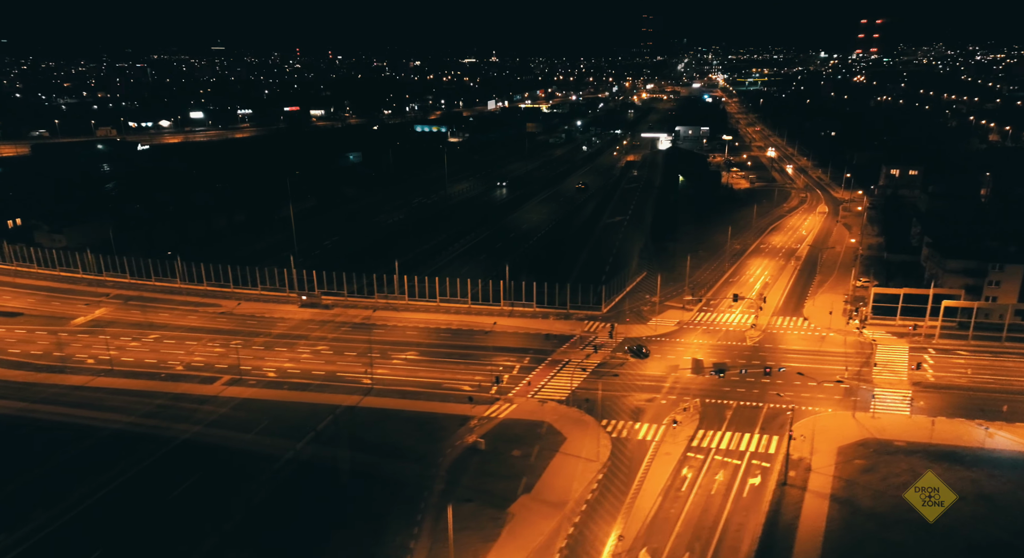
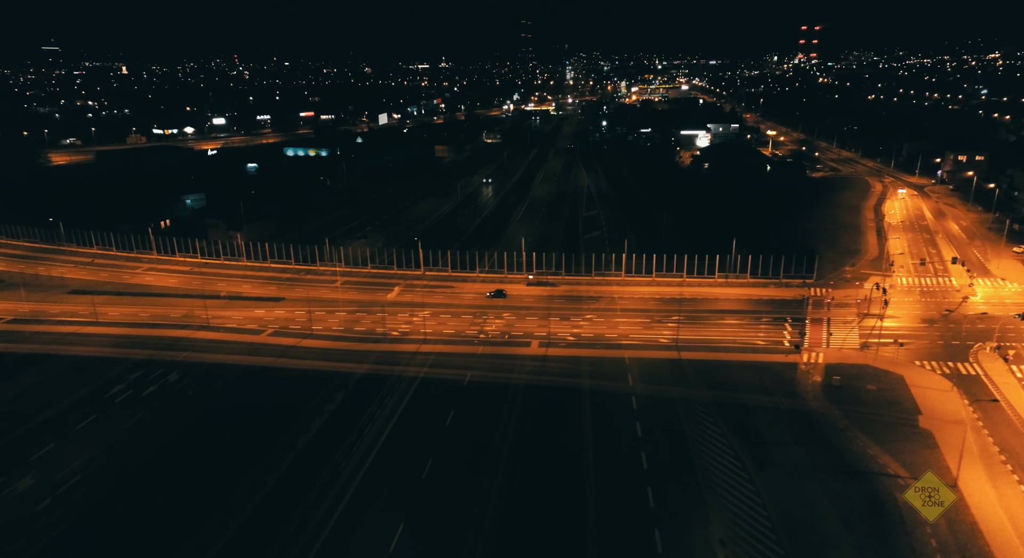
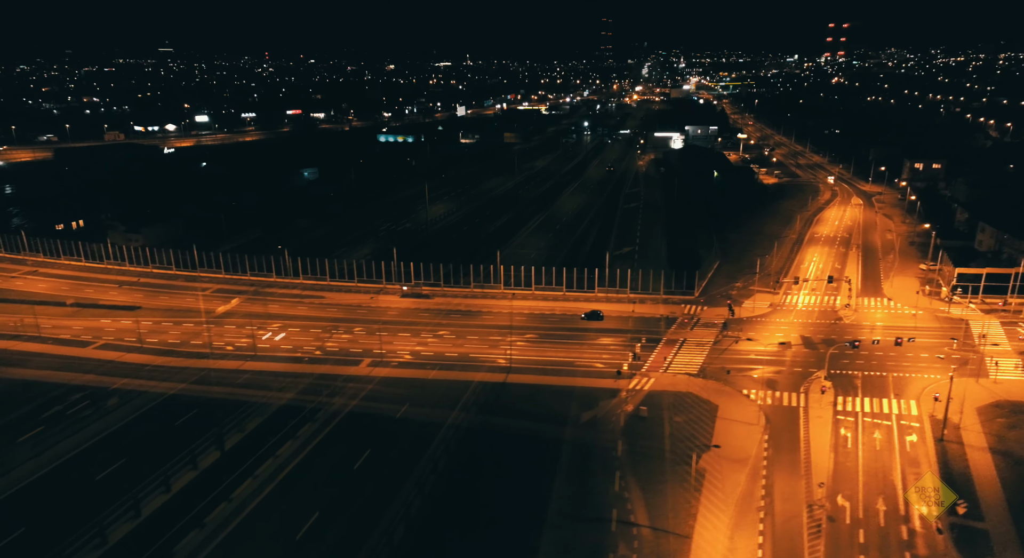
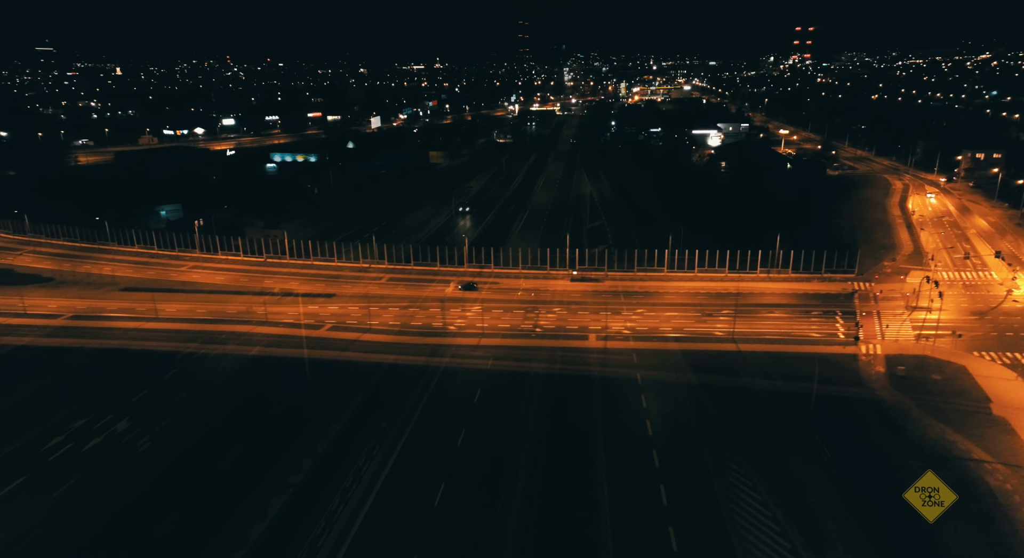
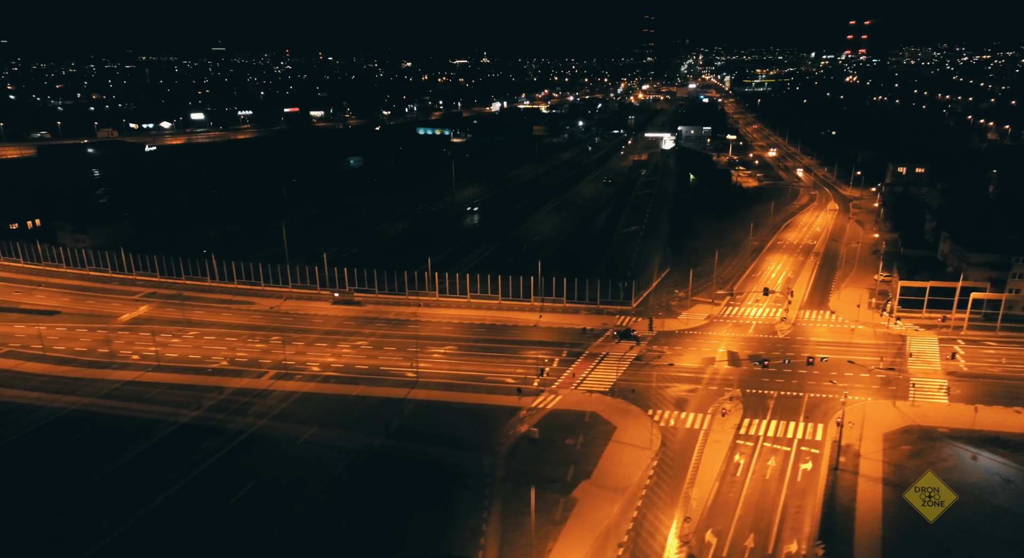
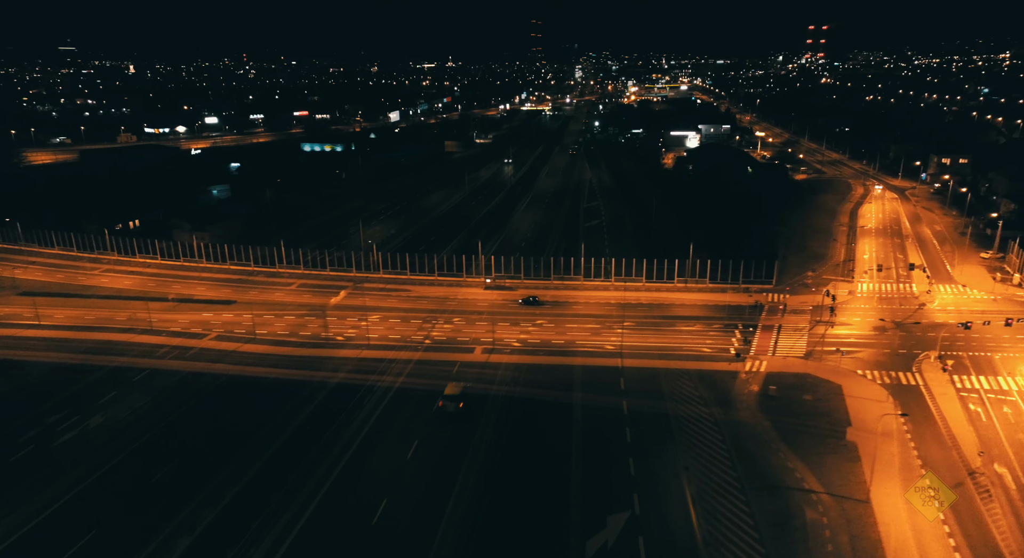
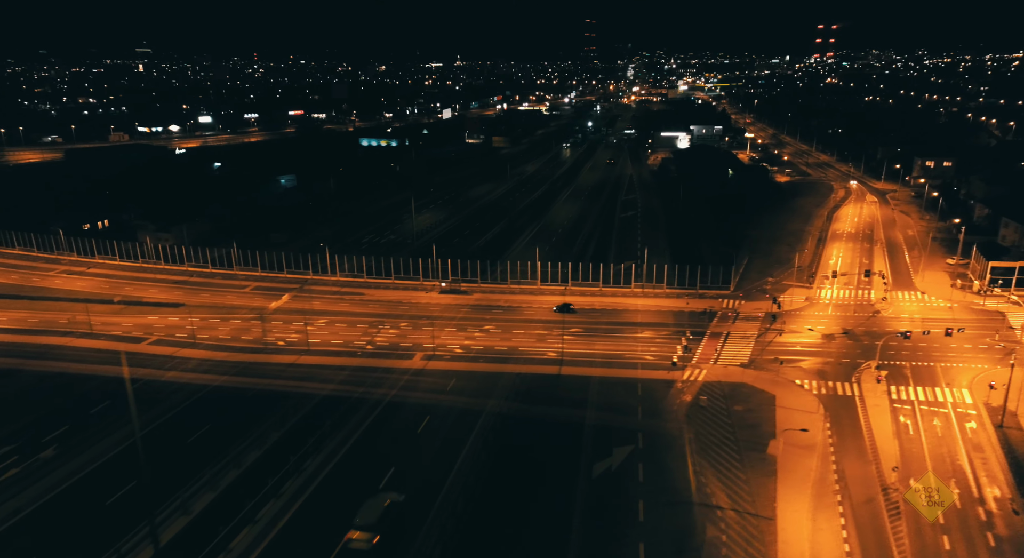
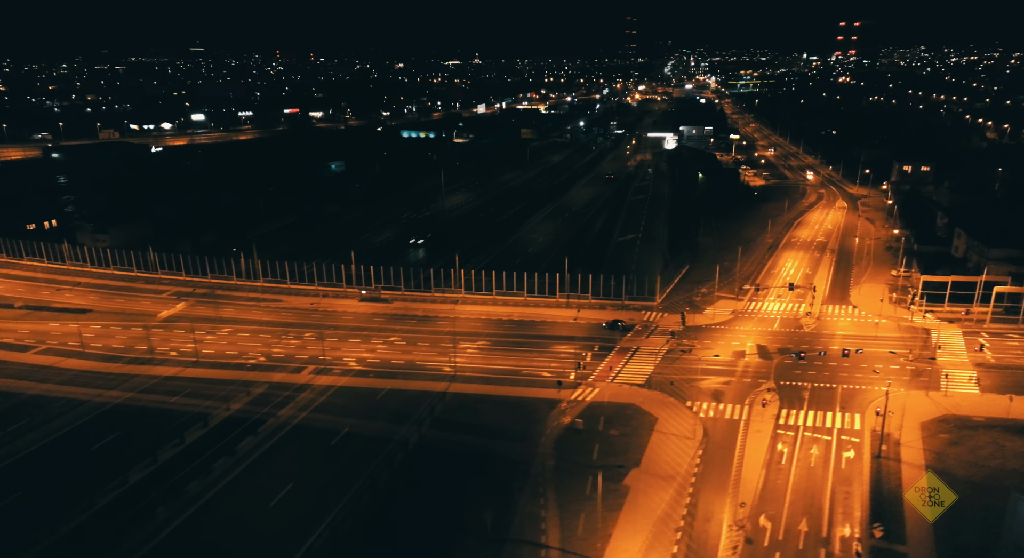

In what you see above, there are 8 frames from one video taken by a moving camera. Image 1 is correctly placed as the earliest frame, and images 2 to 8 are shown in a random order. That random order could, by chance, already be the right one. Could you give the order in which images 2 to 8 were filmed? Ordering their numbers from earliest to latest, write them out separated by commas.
5, 8, 3, 7, 6, 2, 4
